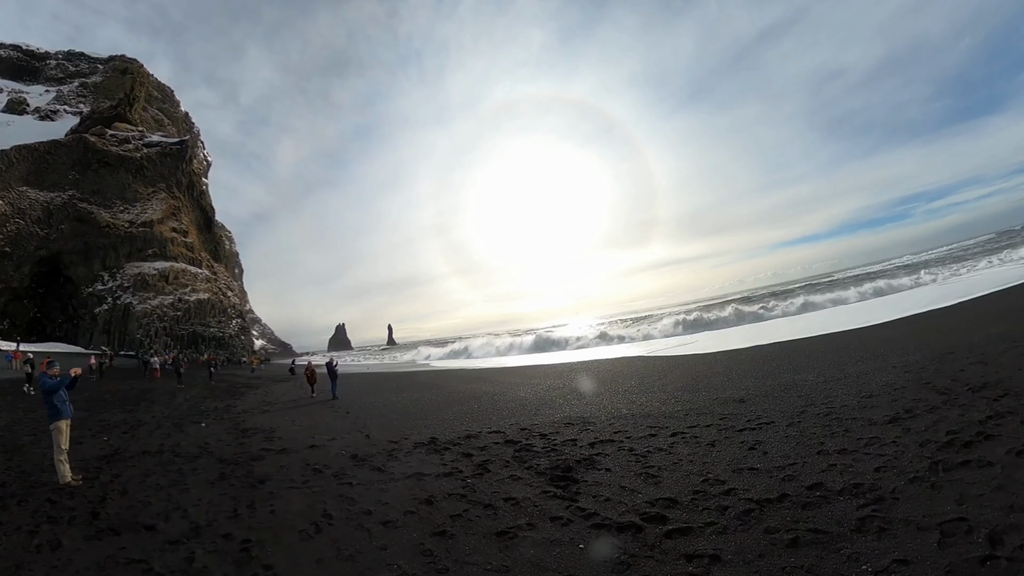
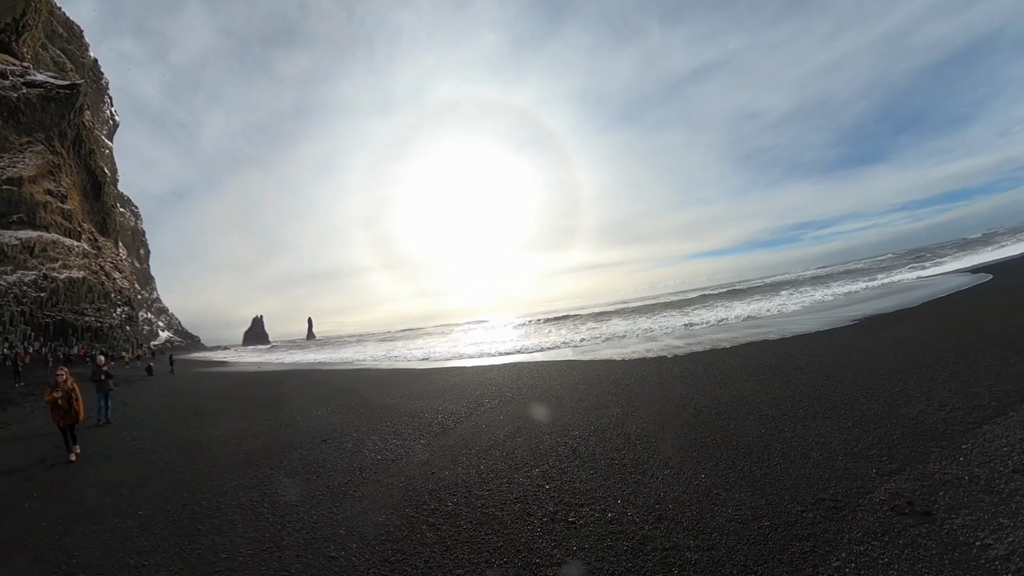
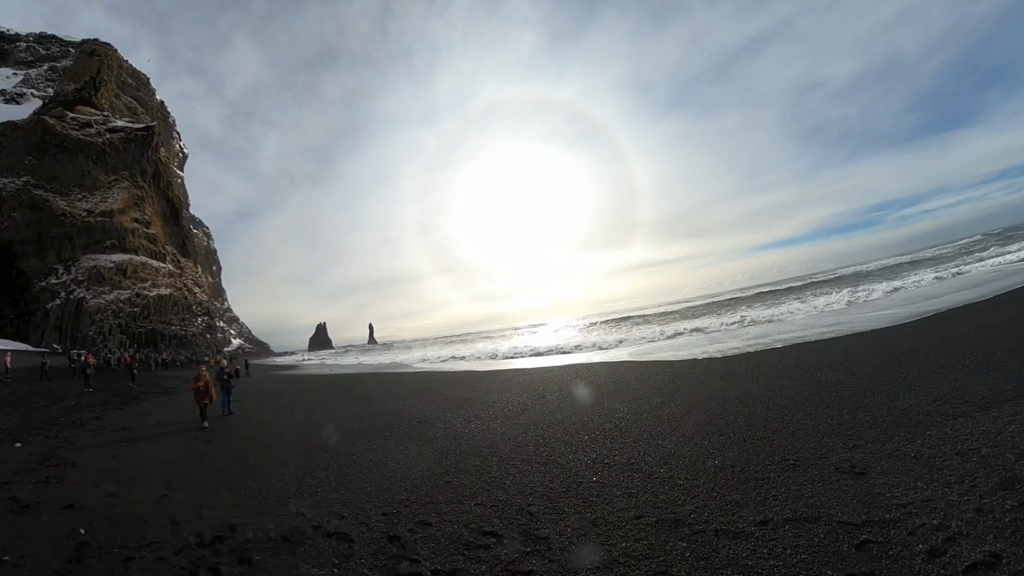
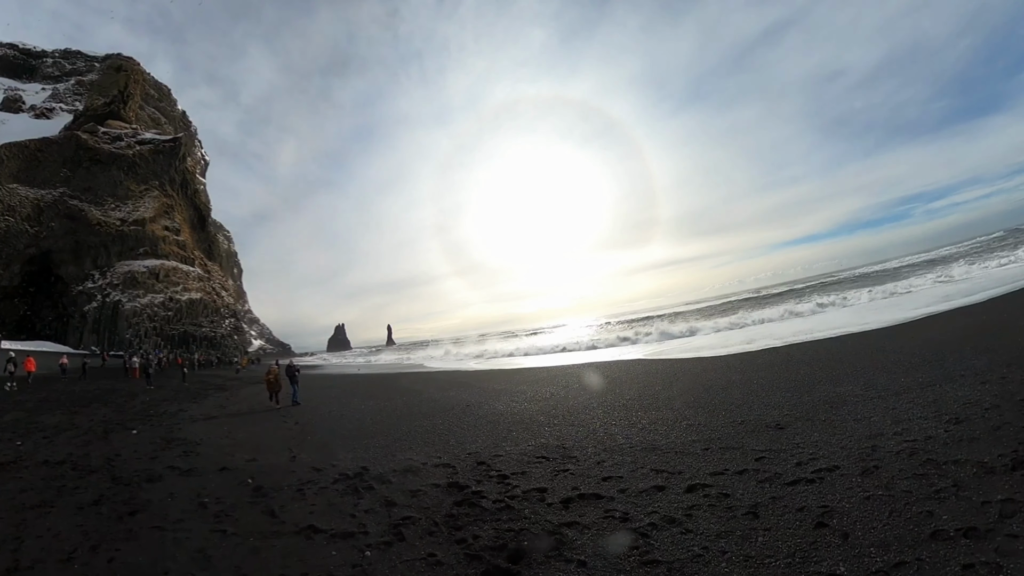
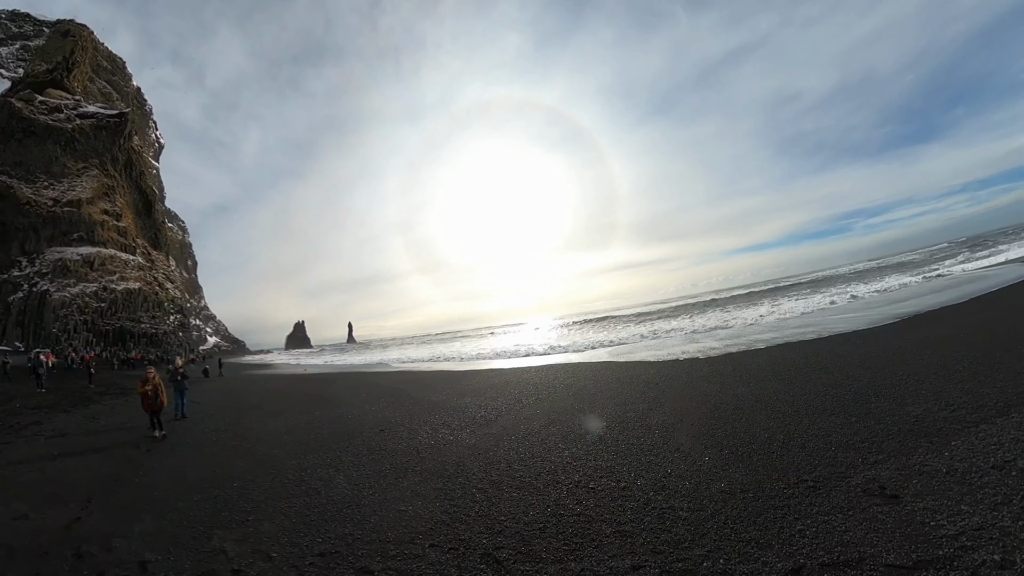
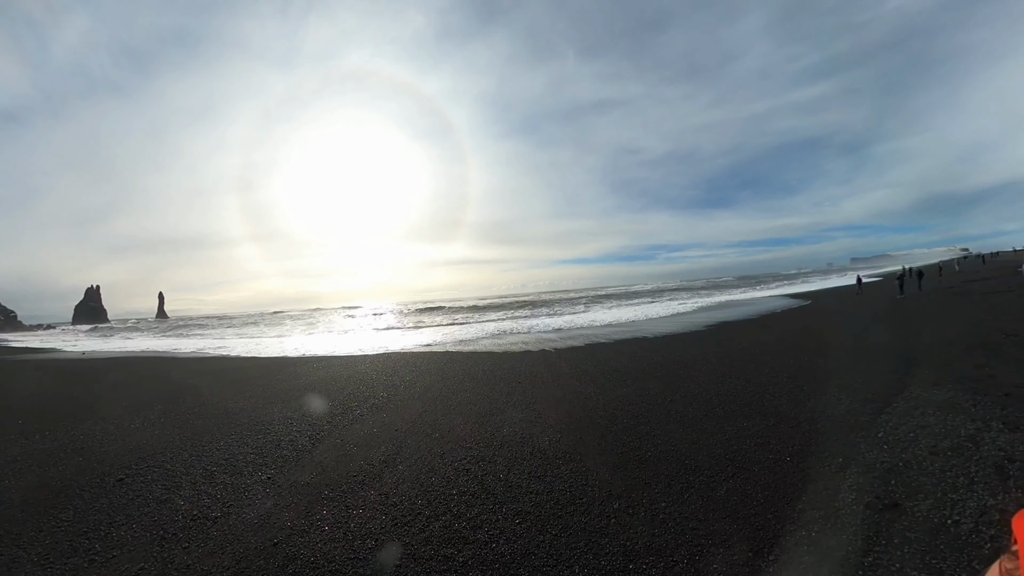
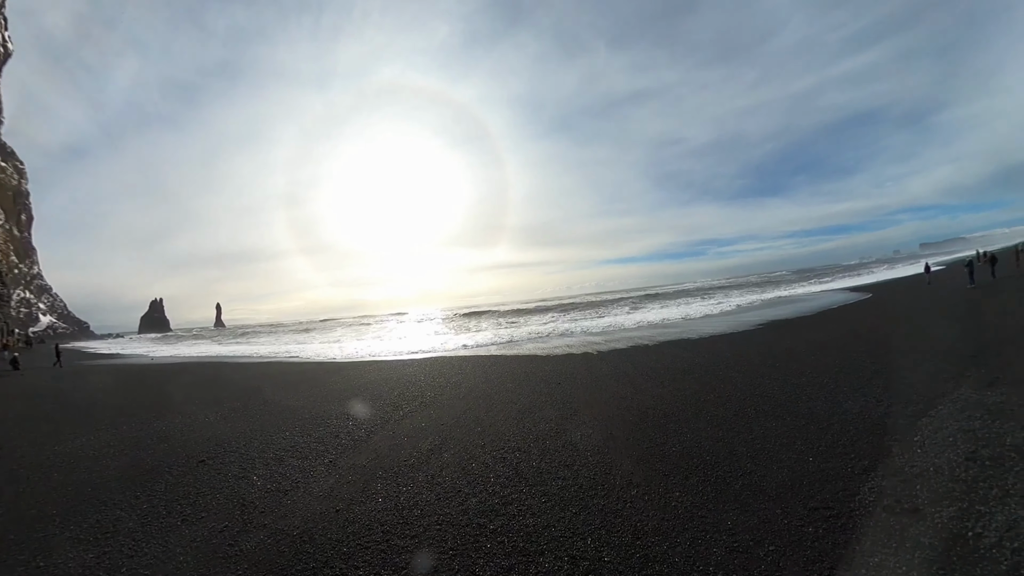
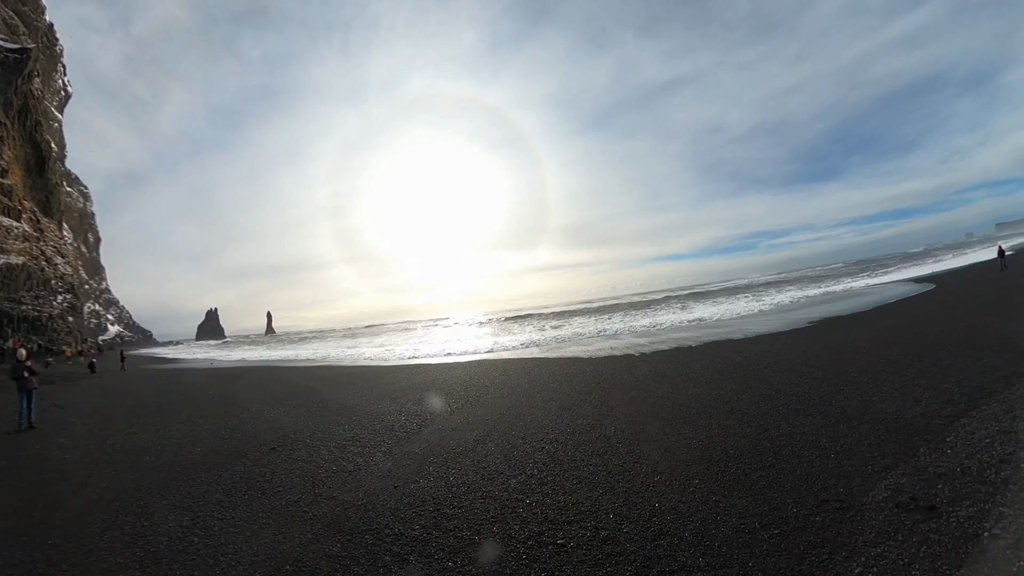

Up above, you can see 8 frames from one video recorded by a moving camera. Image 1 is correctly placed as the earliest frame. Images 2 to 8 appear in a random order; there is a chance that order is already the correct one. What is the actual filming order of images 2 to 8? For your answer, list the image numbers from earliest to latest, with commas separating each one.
4, 3, 5, 2, 8, 7, 6
